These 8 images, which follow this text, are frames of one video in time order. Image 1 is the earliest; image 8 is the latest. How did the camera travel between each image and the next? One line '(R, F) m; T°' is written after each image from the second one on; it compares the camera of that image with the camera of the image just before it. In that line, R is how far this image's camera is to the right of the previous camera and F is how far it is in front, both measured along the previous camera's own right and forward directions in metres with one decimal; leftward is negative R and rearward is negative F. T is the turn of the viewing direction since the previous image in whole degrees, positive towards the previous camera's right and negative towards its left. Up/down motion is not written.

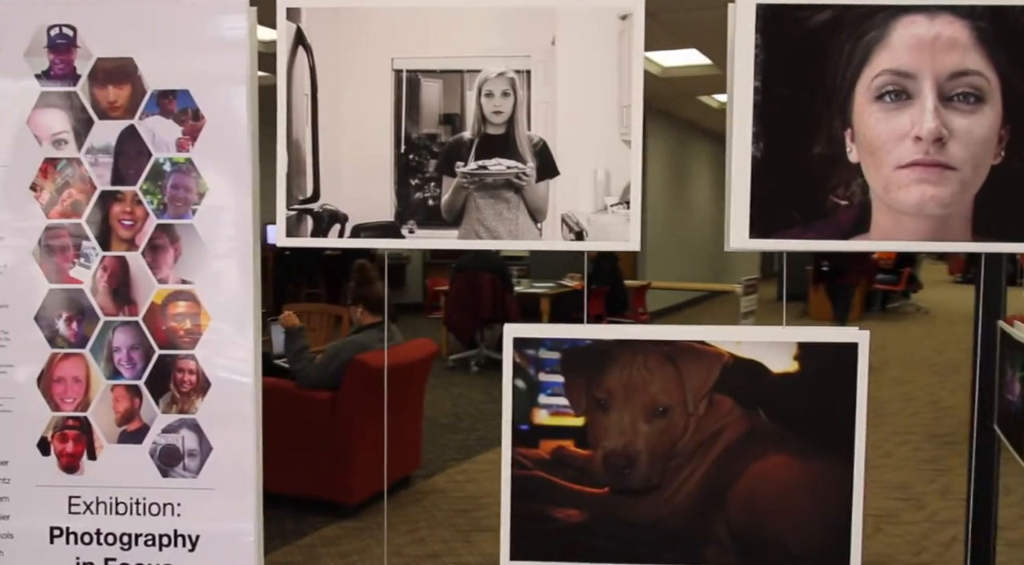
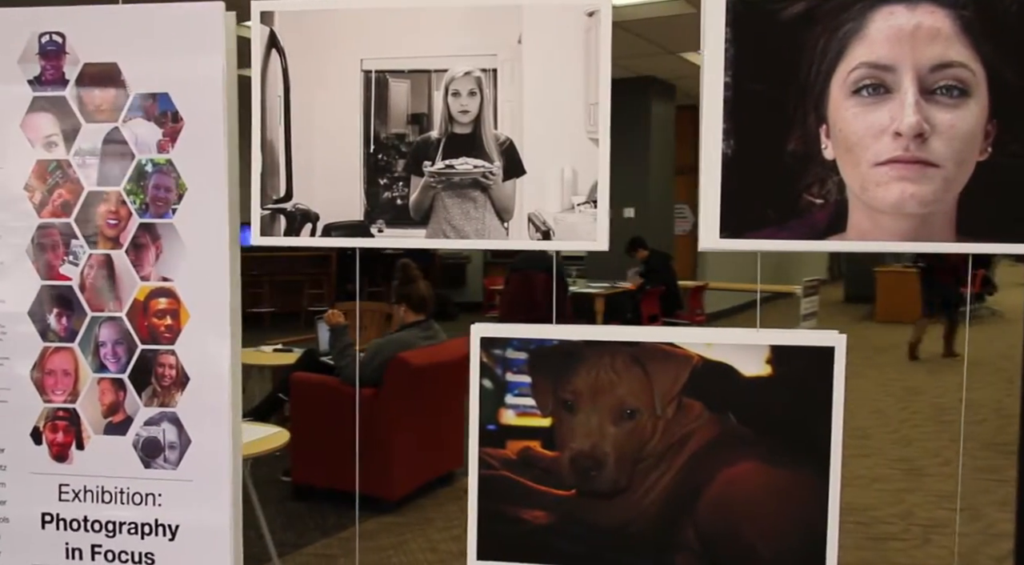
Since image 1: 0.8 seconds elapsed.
(+0.3, 0.0) m; -6°
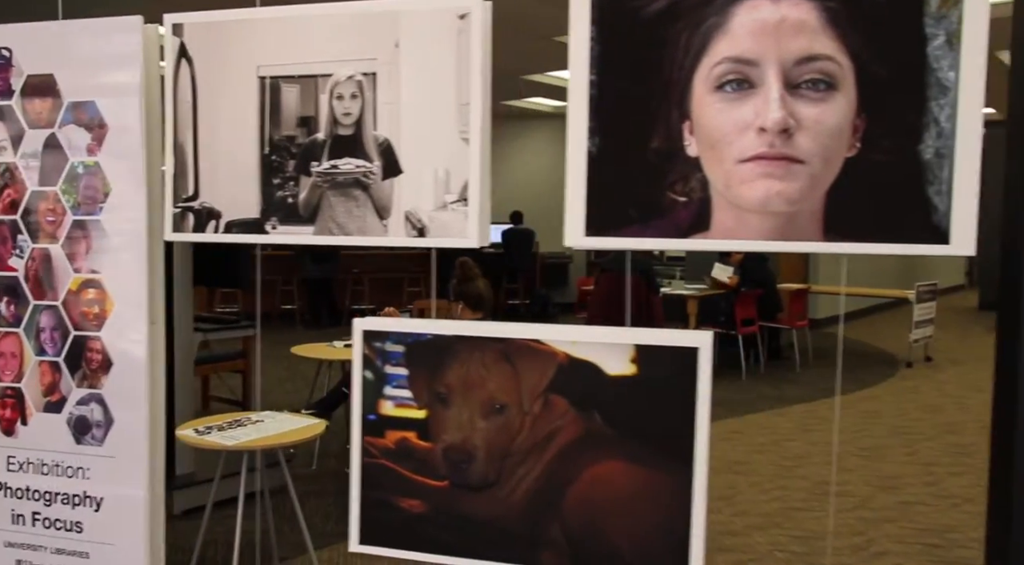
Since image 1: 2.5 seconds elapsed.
(+0.7, 0.0) m; -10°
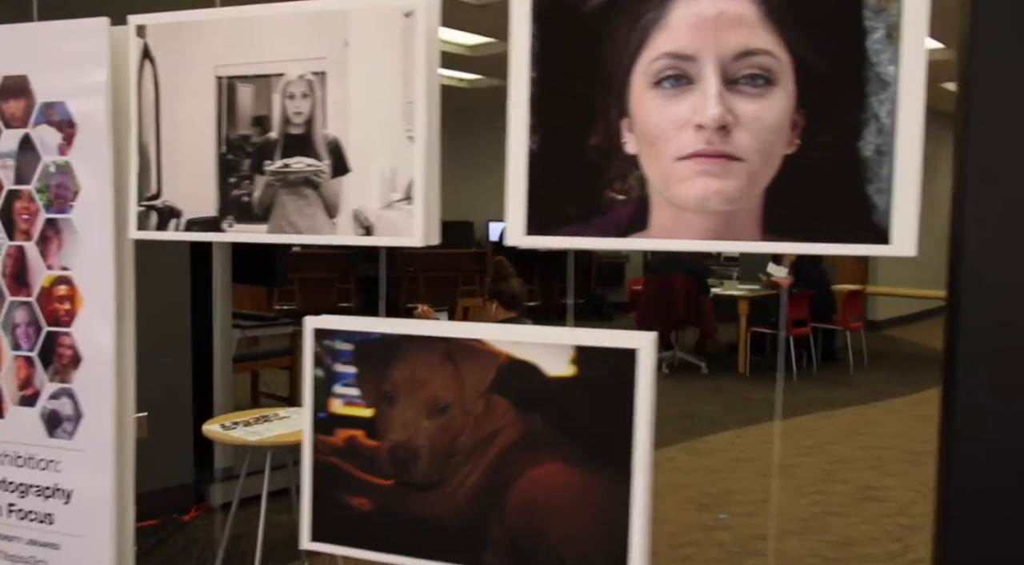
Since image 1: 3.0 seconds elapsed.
(+0.3, 0.0) m; -4°
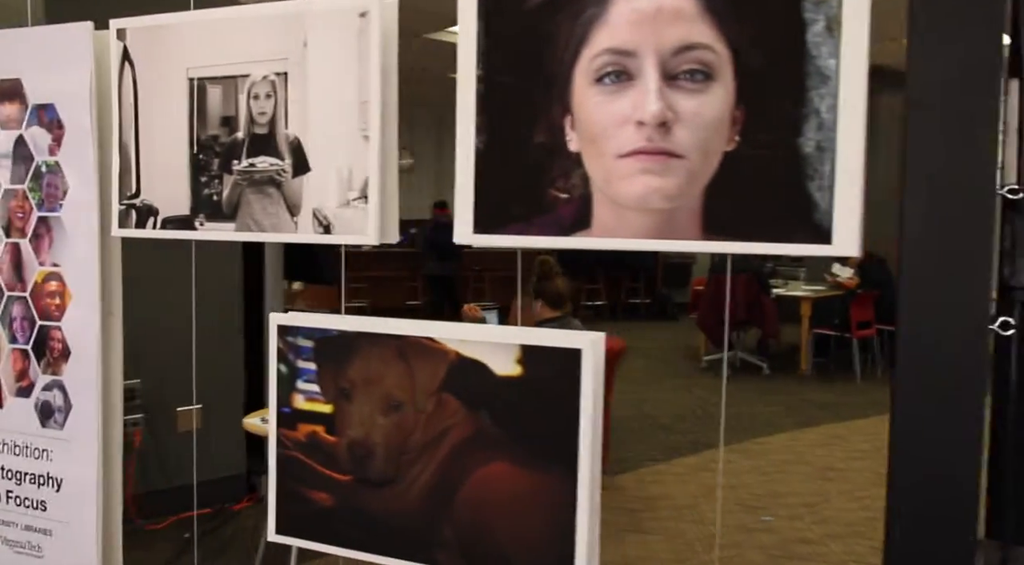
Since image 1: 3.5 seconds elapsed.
(+0.3, 0.0) m; -5°
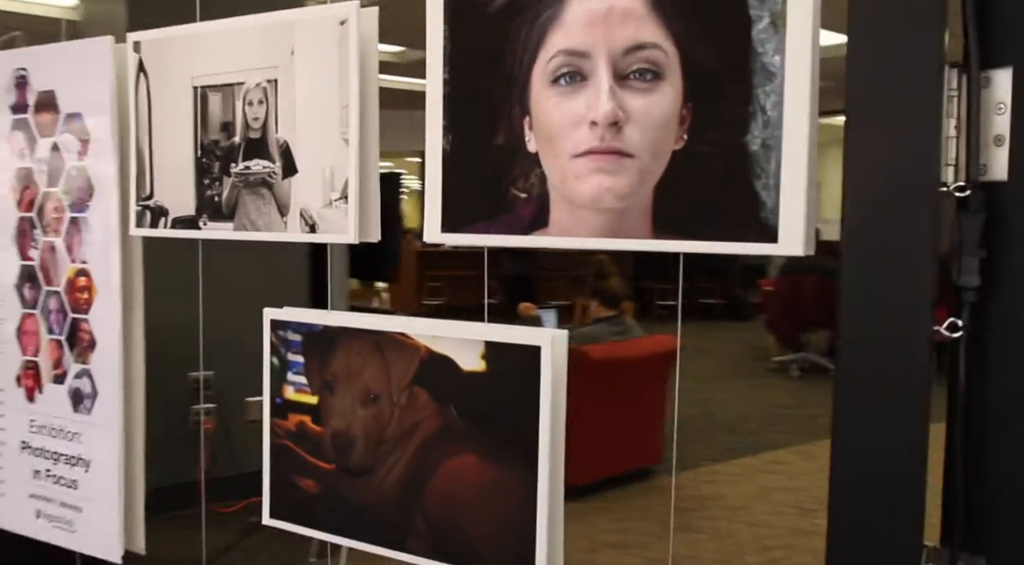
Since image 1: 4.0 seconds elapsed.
(+0.4, 0.0) m; -7°
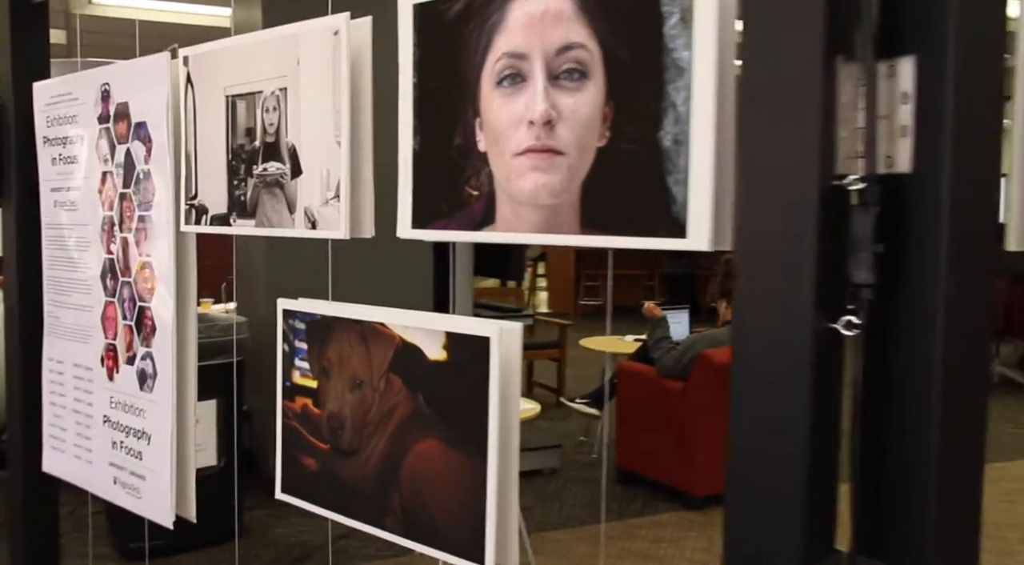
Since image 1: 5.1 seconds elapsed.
(+0.6, 0.0) m; -12°
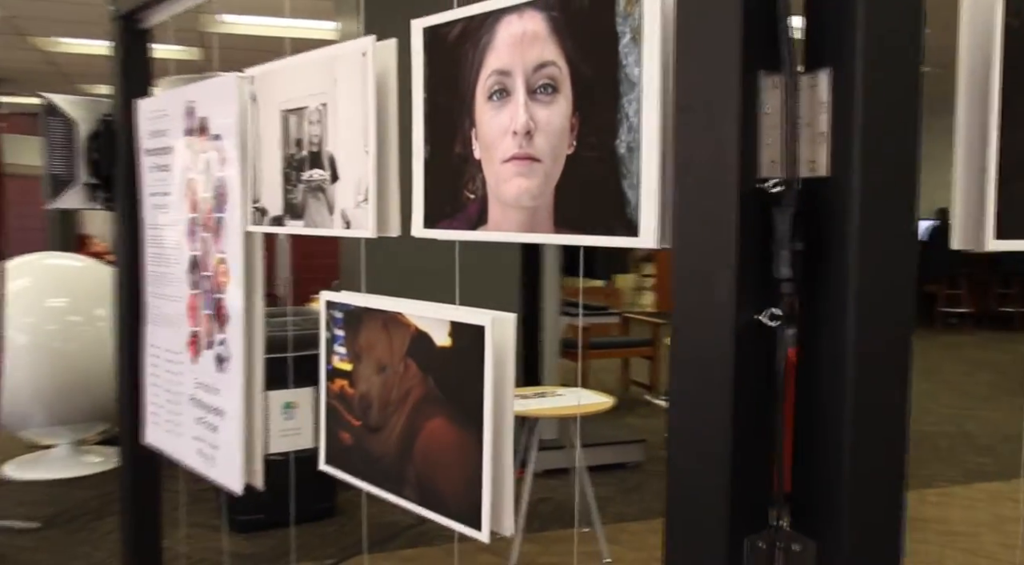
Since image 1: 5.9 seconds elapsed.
(+0.4, -0.2) m; -8°
